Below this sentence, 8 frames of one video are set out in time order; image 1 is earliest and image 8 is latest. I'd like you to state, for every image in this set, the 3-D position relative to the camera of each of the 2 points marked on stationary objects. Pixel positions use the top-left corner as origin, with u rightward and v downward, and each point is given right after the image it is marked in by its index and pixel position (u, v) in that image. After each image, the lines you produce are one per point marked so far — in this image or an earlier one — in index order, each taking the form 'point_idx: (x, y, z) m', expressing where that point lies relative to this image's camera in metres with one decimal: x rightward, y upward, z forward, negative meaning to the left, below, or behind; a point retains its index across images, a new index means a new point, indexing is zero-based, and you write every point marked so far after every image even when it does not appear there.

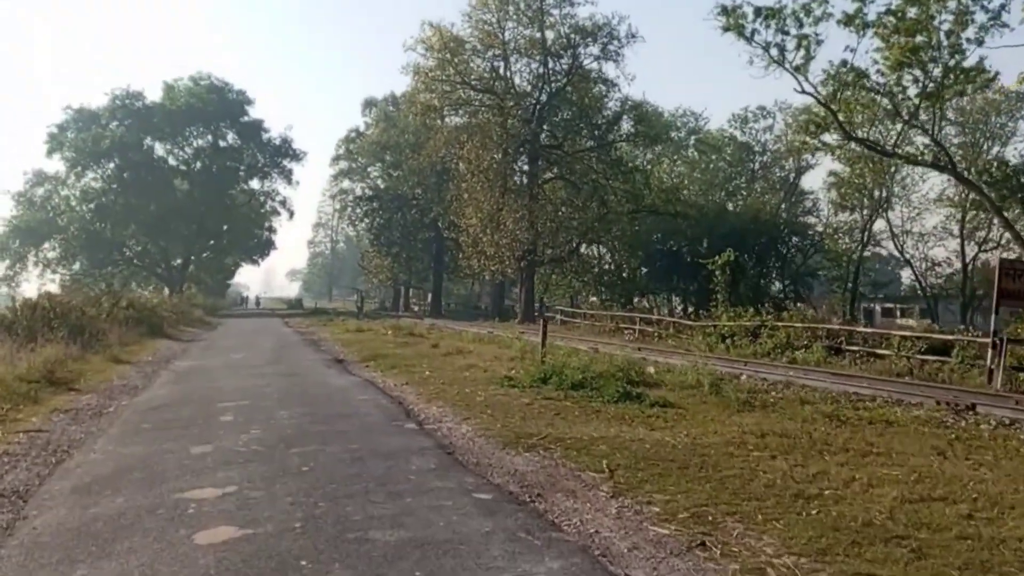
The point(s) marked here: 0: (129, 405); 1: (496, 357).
0: (-3.5, -1.1, +13.5) m
1: (-0.1, -0.9, +19.8) m
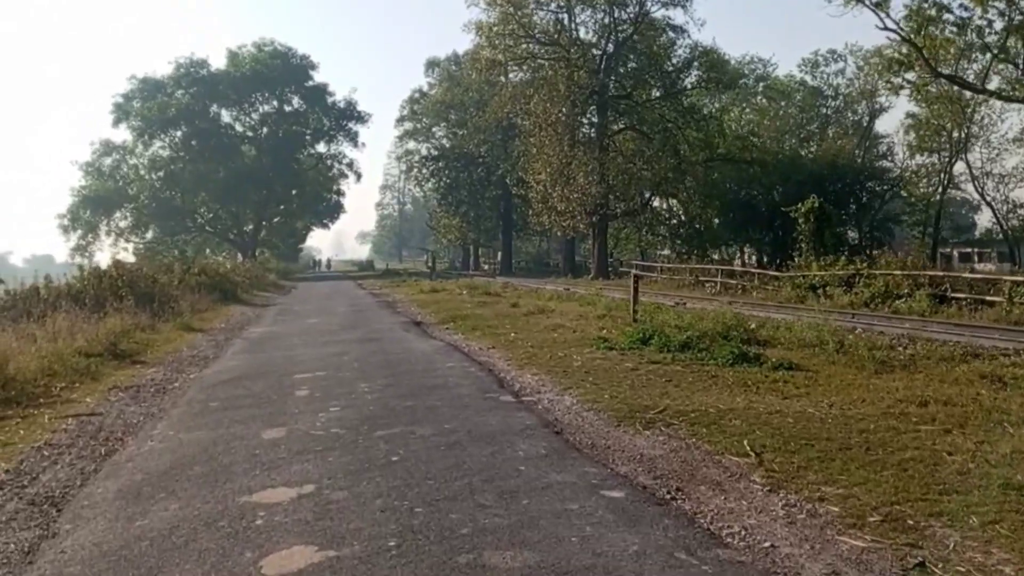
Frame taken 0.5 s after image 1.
0: (-2.7, -0.8, +12.5) m
1: (+1.0, -0.3, +18.5) m
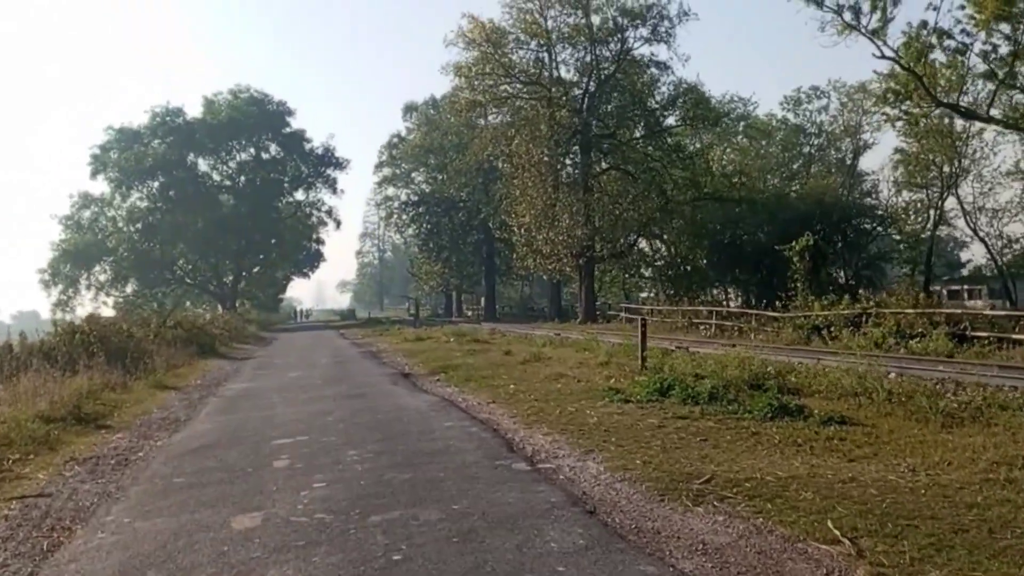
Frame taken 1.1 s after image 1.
0: (-2.7, -1.2, +11.2) m
1: (+0.9, -0.9, +17.3) m
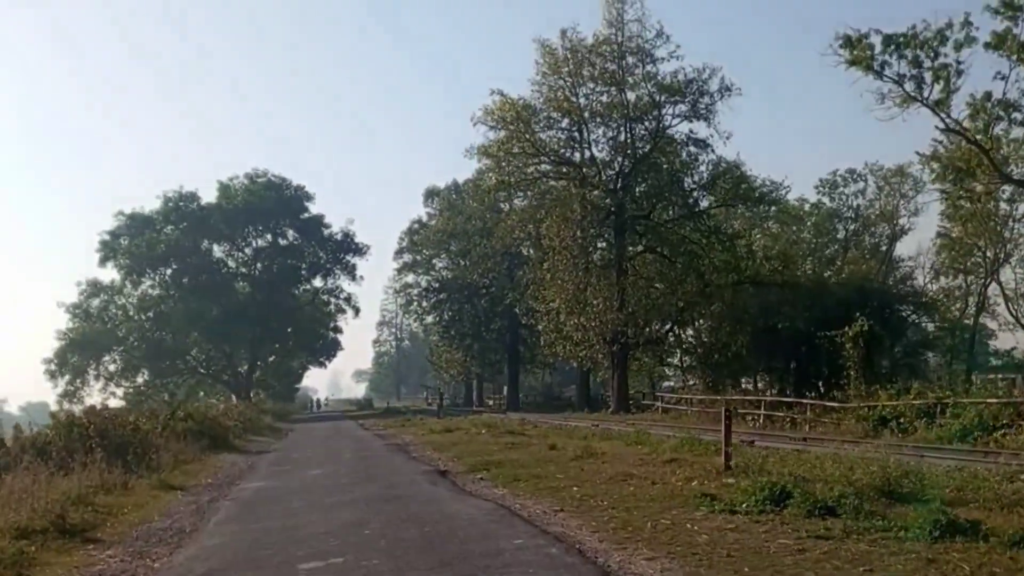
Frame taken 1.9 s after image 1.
0: (-2.2, -1.7, +9.1) m
1: (+1.5, -1.8, +15.2) m
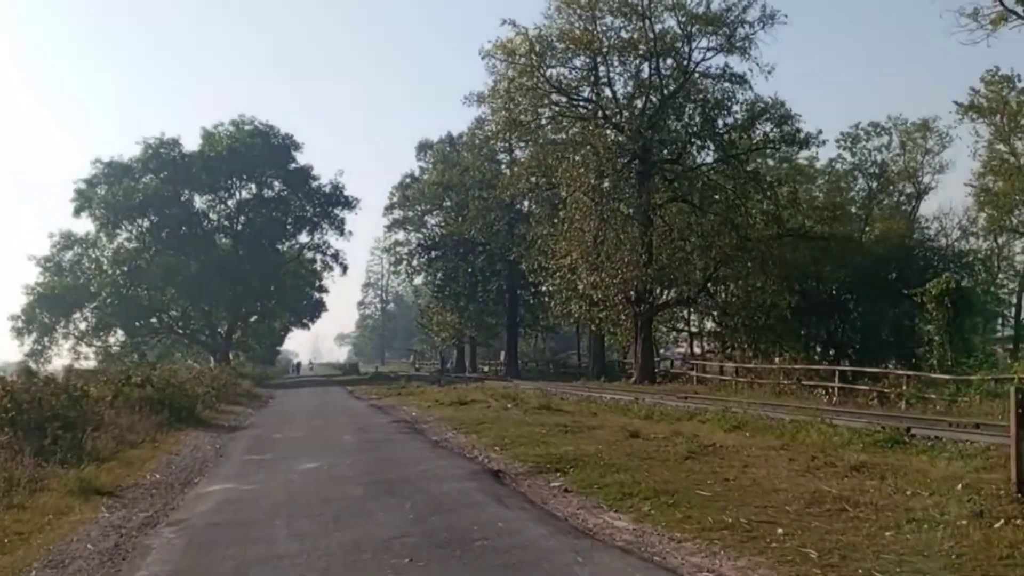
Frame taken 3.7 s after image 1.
0: (-1.5, -1.2, +4.1) m
1: (+2.1, -1.2, +10.2) m
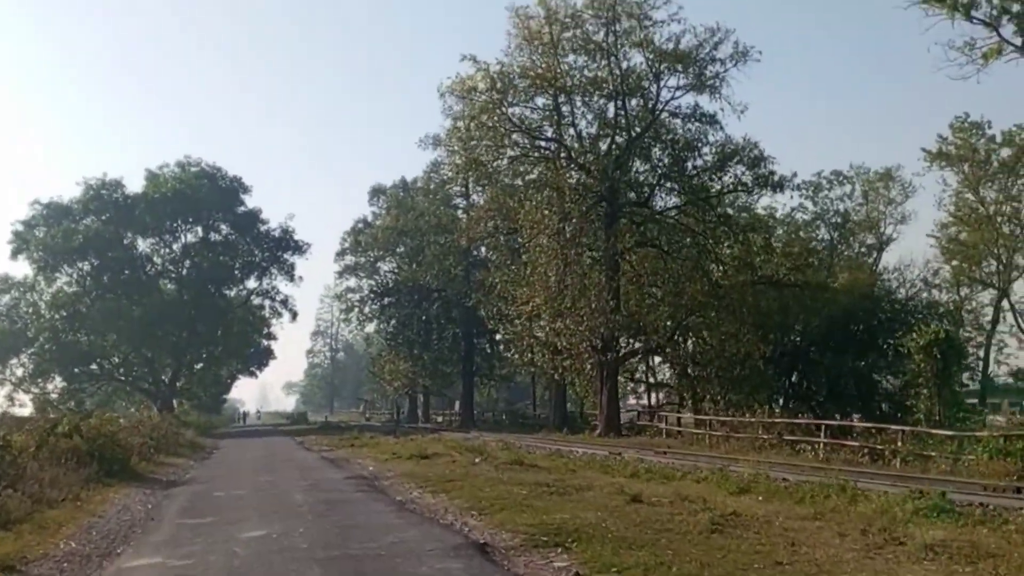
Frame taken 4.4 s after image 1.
0: (-1.3, -1.2, +2.2) m
1: (+2.1, -1.4, +8.4) m
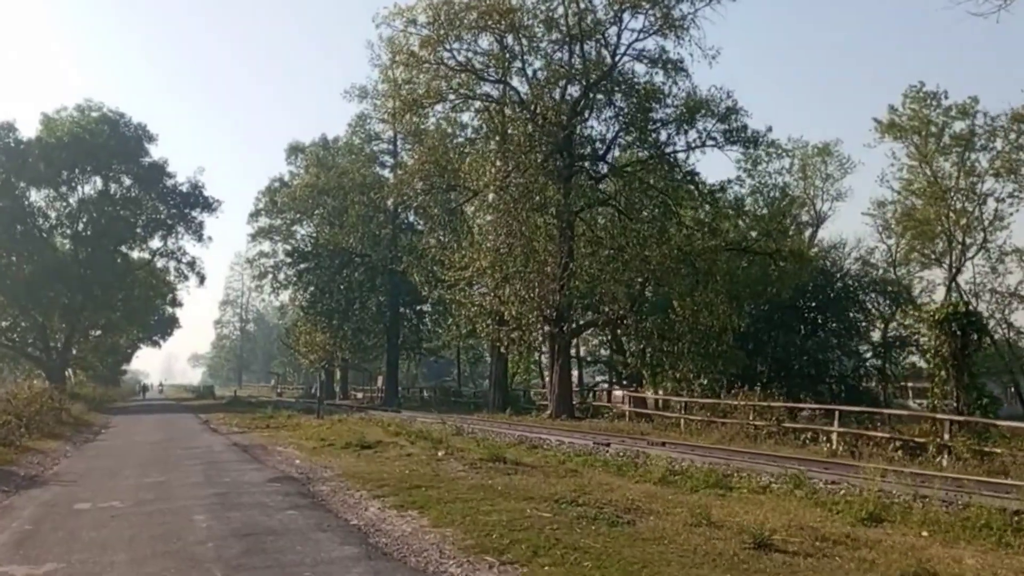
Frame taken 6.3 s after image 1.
0: (-0.5, -0.9, -2.5) m
1: (+2.5, -1.0, +4.0) m
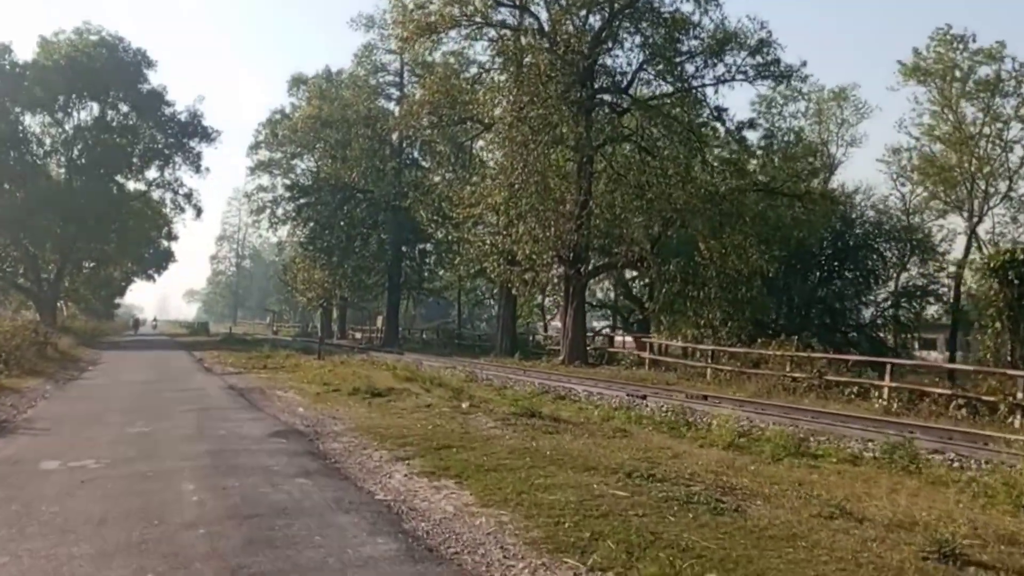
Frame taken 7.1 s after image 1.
0: (-0.1, -0.9, -4.3) m
1: (+2.8, -0.9, +2.1) m
